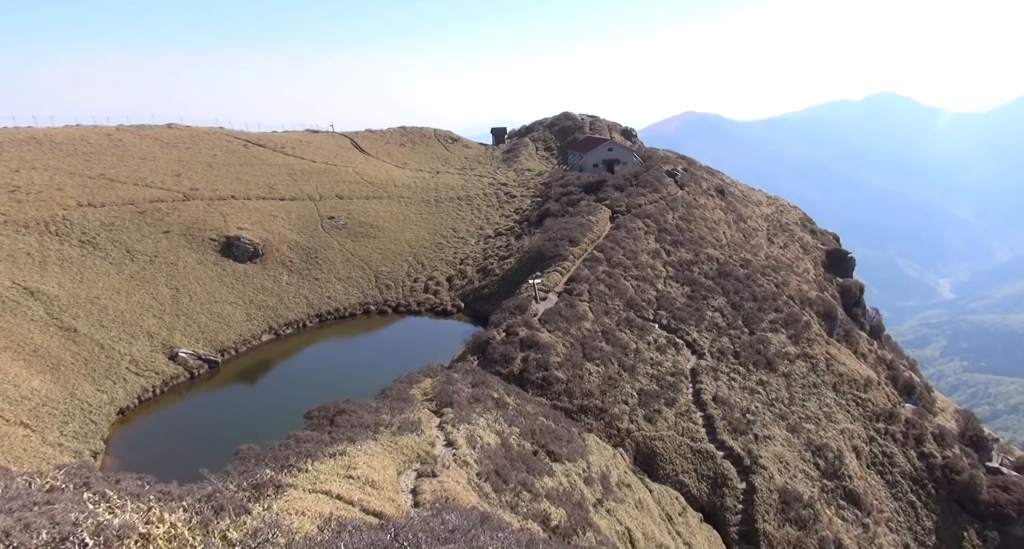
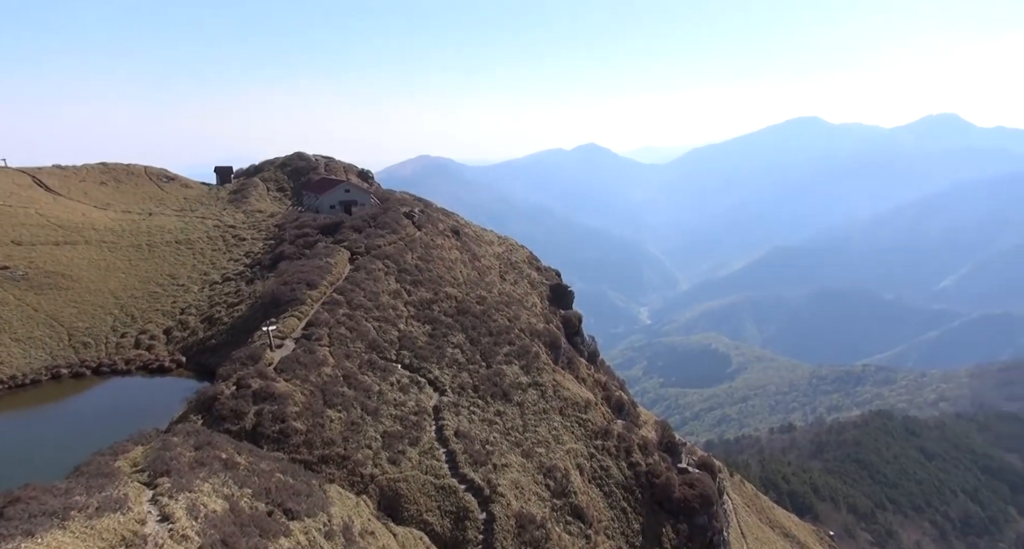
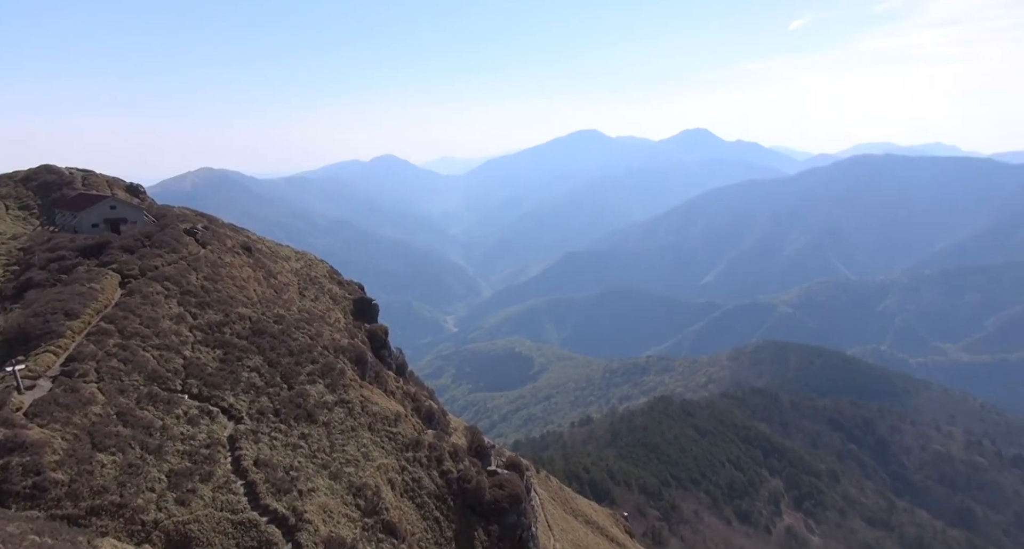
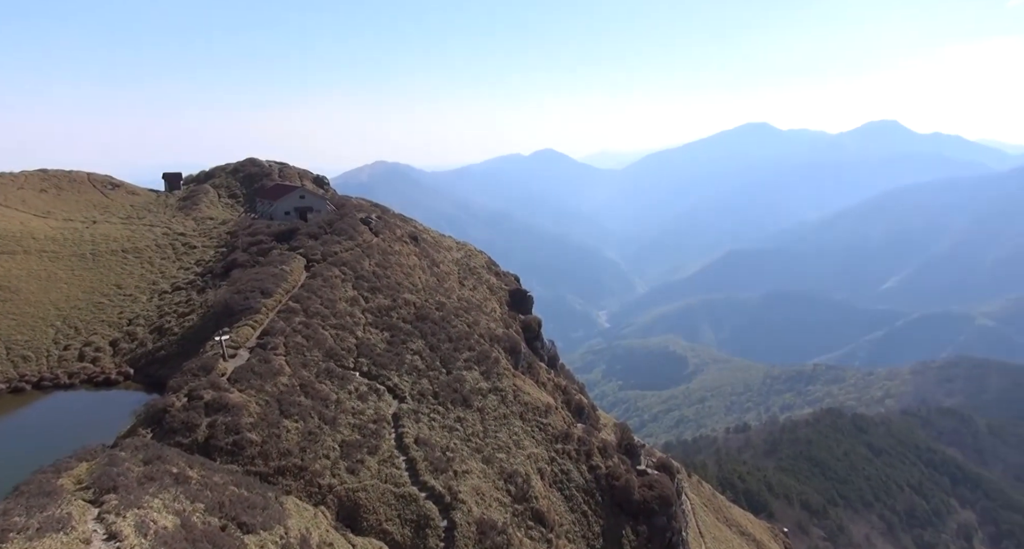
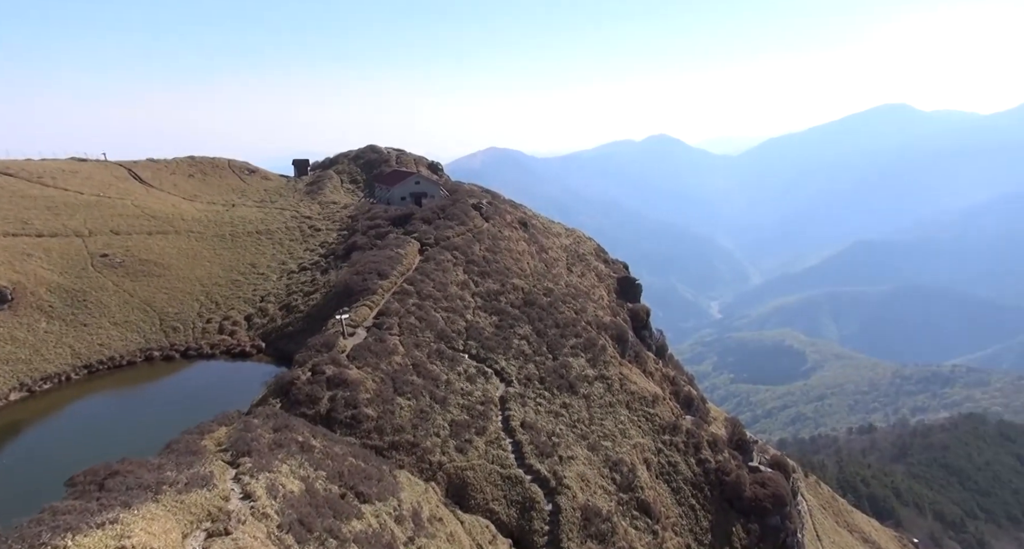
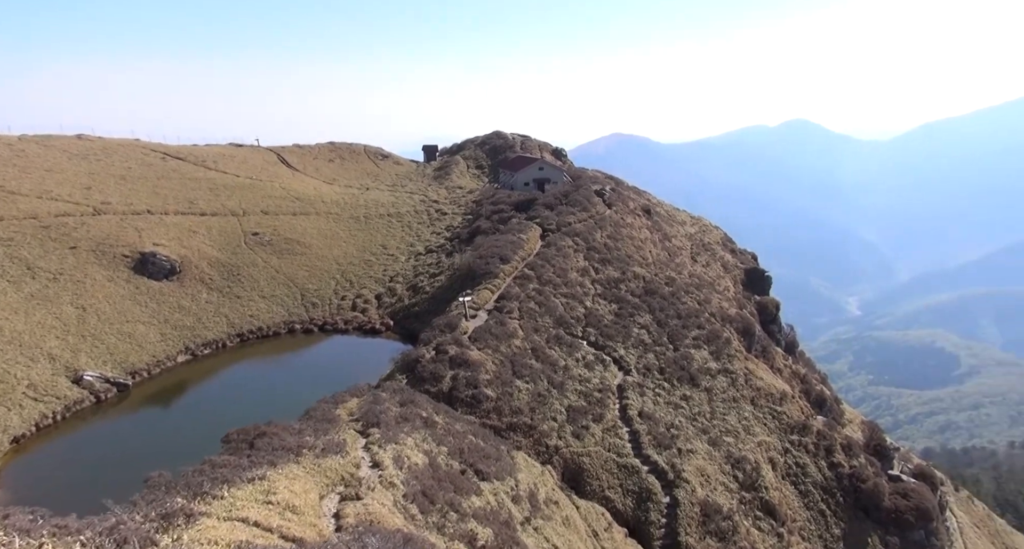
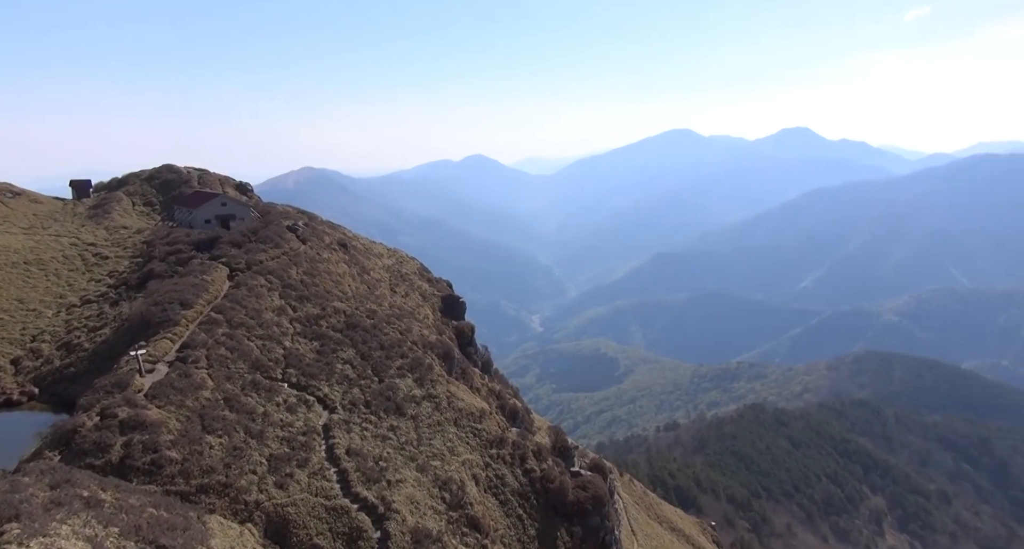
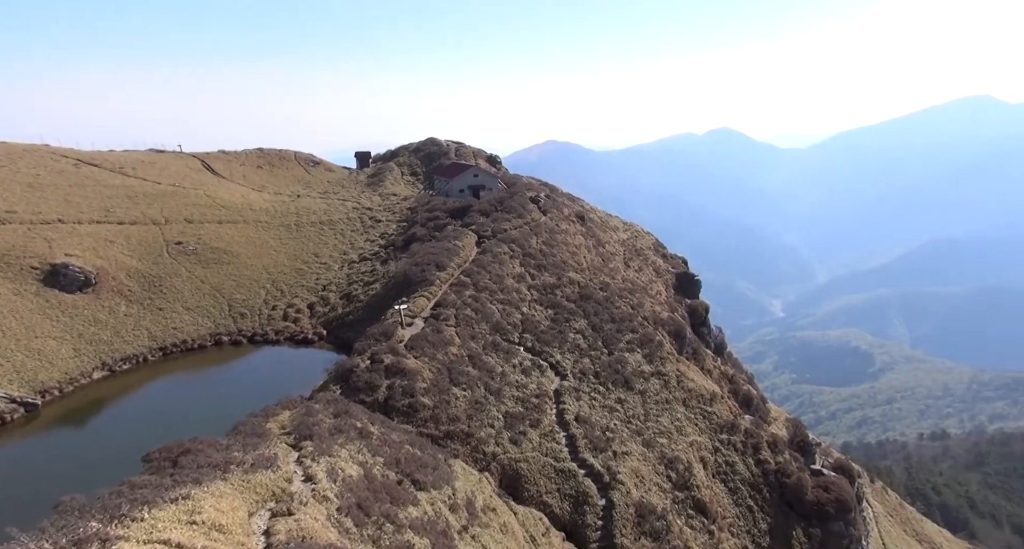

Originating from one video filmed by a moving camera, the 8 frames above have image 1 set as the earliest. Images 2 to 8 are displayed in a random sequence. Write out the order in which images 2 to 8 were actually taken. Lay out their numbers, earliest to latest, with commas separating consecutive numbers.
6, 8, 5, 2, 4, 7, 3
